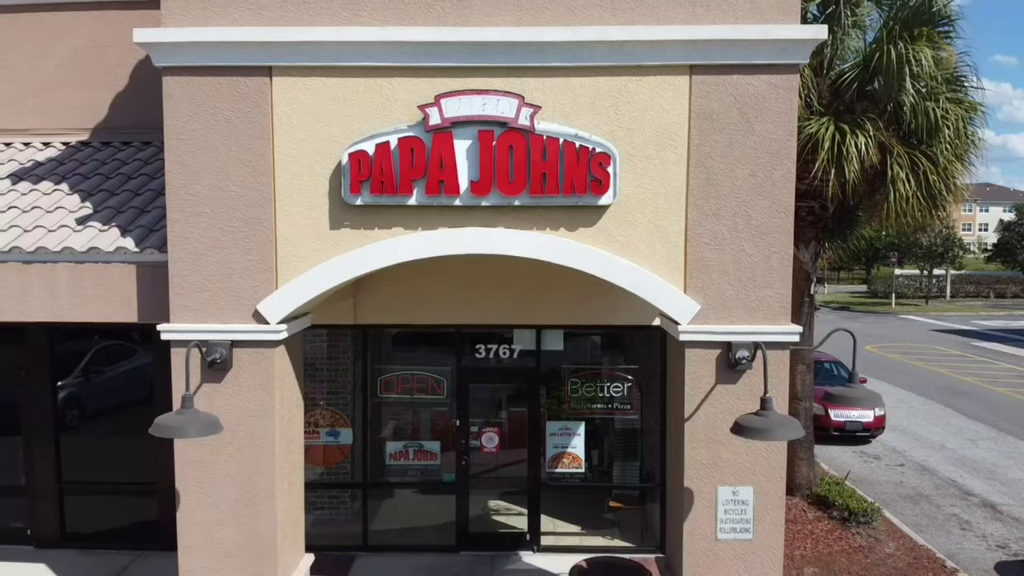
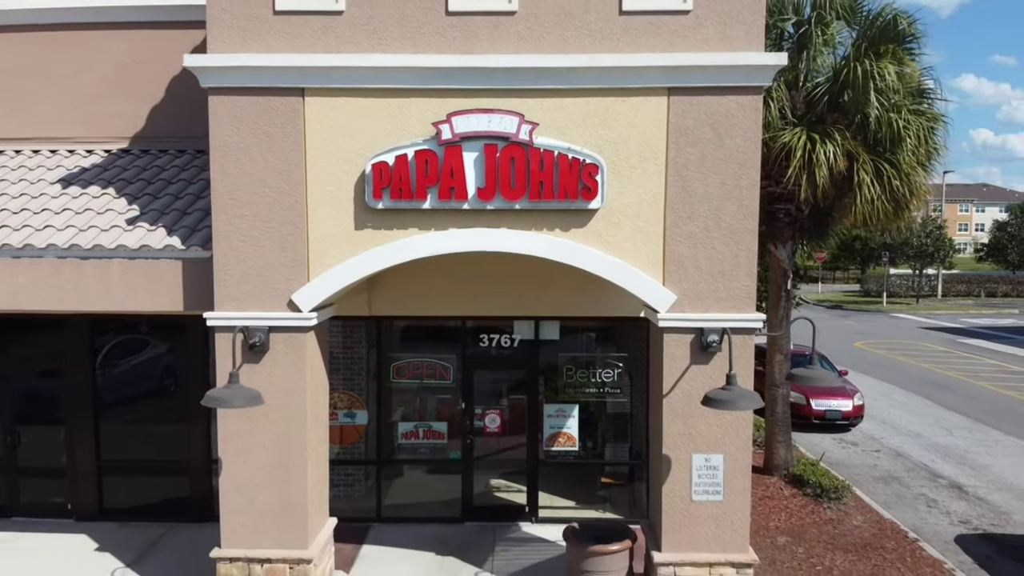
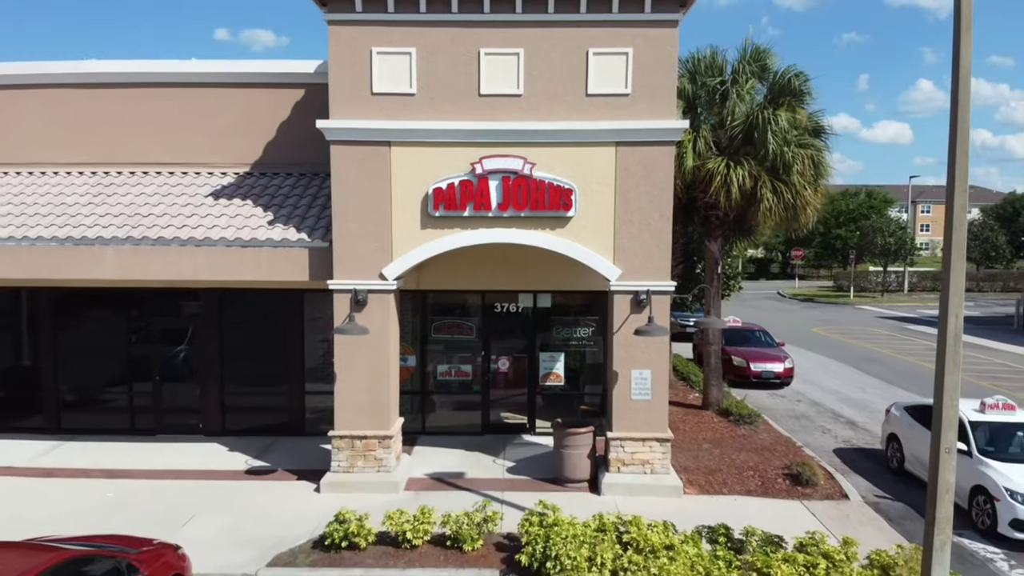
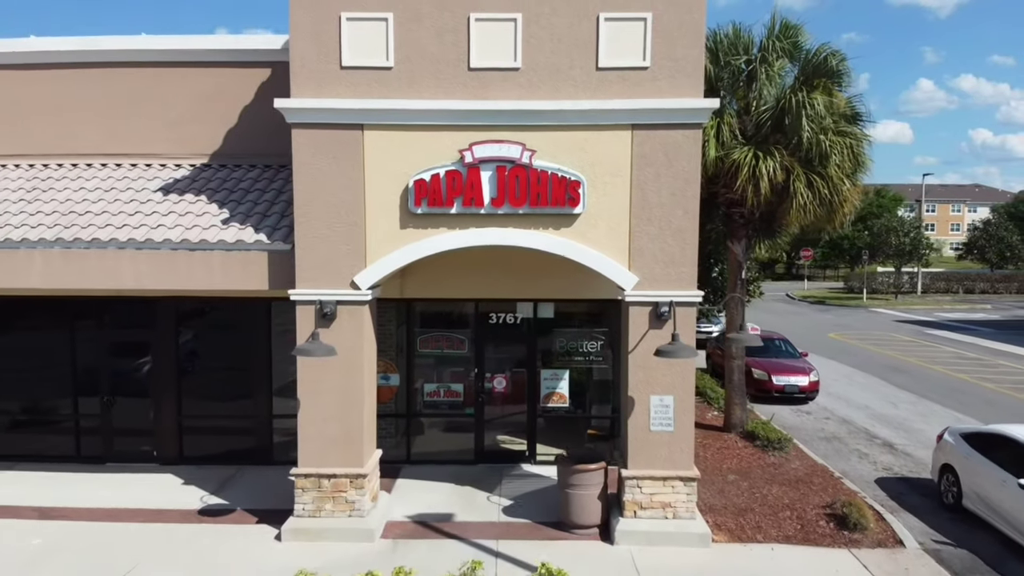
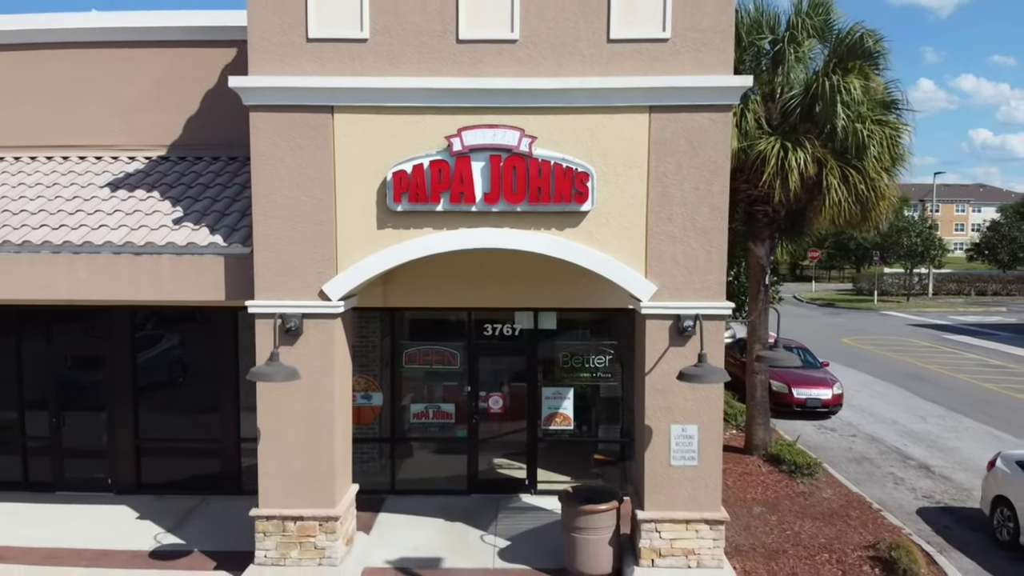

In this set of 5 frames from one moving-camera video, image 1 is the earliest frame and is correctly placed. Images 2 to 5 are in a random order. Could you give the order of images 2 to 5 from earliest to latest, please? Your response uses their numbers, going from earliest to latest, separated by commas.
2, 5, 4, 3
